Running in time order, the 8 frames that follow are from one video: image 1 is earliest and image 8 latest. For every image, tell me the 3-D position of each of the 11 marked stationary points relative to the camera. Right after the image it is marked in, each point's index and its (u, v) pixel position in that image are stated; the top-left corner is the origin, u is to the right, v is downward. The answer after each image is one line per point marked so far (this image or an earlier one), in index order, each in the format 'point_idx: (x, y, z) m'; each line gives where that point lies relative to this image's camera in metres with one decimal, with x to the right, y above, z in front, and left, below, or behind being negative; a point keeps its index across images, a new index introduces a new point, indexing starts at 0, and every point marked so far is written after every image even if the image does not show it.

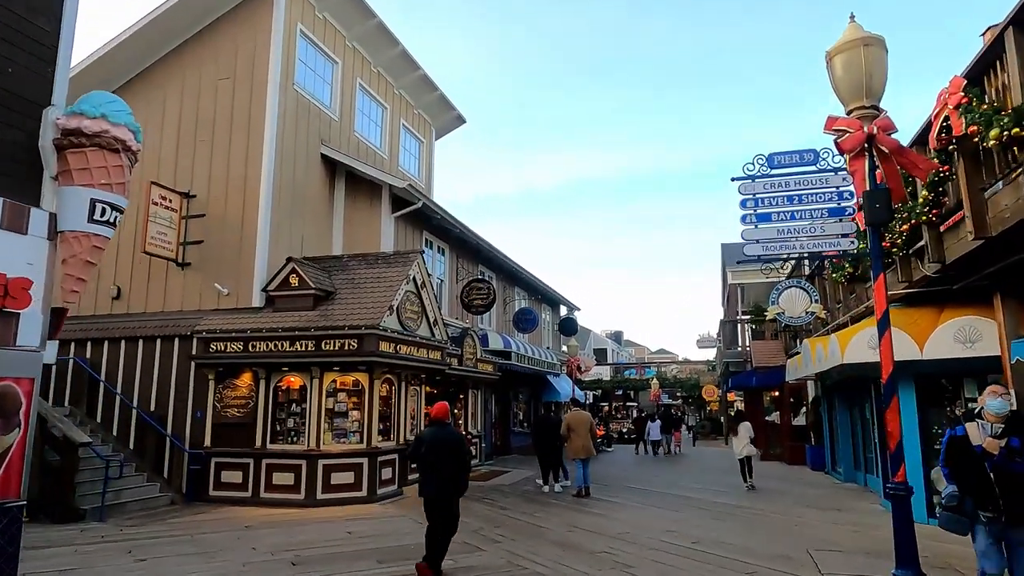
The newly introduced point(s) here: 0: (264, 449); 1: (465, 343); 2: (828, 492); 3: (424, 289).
0: (-3.9, -2.5, +10.5) m
1: (-1.0, -1.2, +14.8) m
2: (+5.5, -3.6, +11.6) m
3: (-1.6, 0.0, +11.9) m
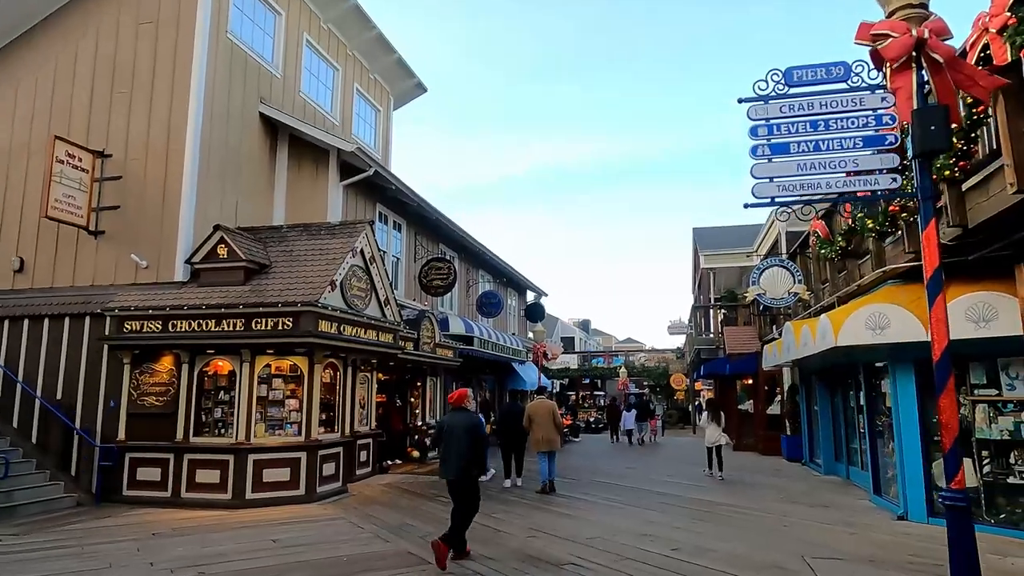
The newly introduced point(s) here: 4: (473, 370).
0: (-4.5, -2.1, +9.2) m
1: (-1.8, -0.8, +13.6) m
2: (+4.9, -3.2, +10.8) m
3: (-2.2, +0.4, +10.7) m
4: (-1.2, -2.3, +19.3) m
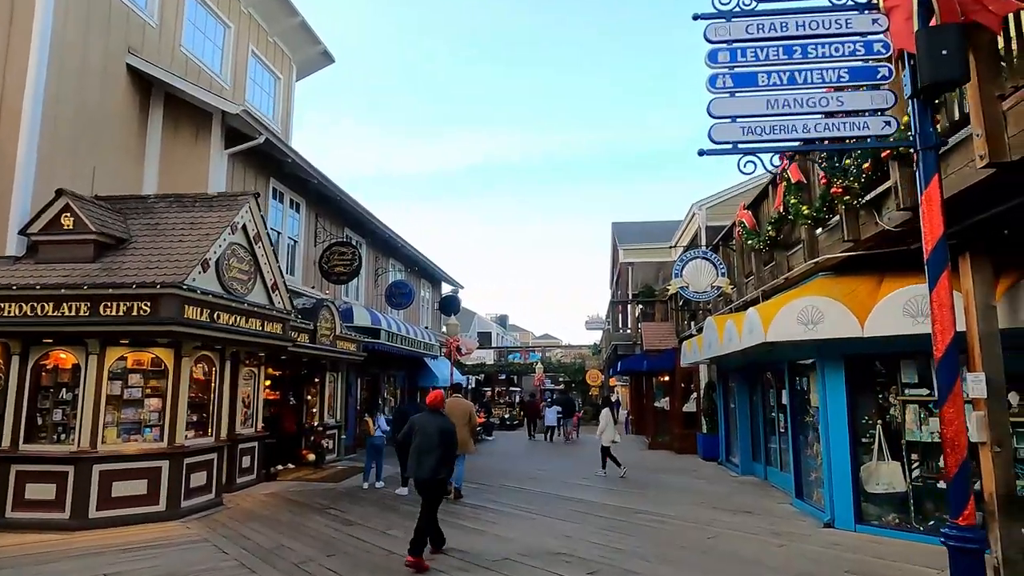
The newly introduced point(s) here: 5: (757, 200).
0: (-5.7, -1.9, +7.6) m
1: (-3.5, -0.5, +12.3) m
2: (+3.4, -3.1, +10.3) m
3: (-3.6, +0.6, +9.3) m
4: (-3.6, -2.0, +18.0) m
5: (+3.6, +1.3, +9.7) m
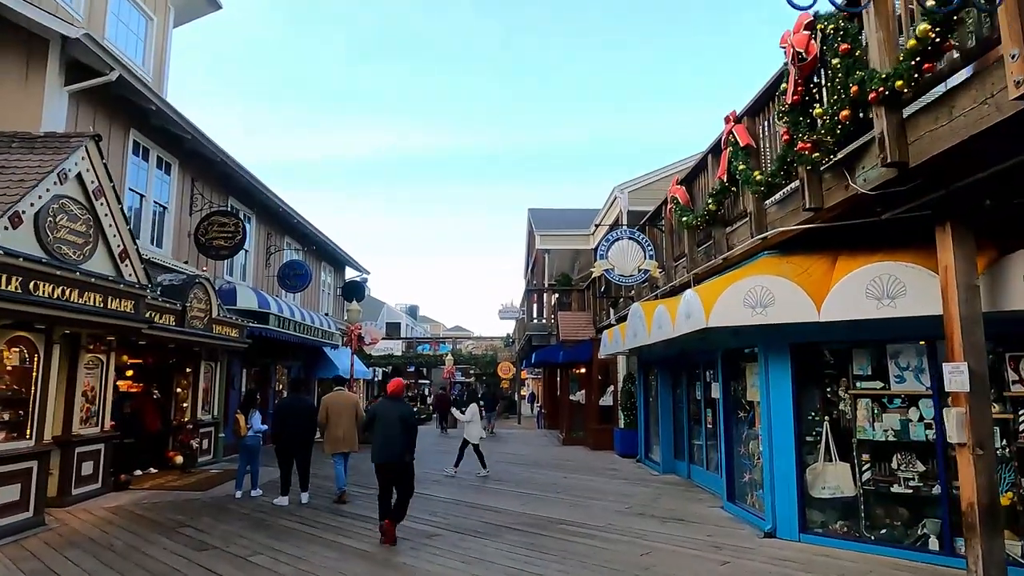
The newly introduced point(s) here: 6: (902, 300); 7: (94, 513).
0: (-6.6, -1.5, +5.6) m
1: (-5.0, -0.1, +10.5) m
2: (+2.0, -2.9, +9.4) m
3: (-4.7, +1.0, +7.5) m
4: (-5.9, -1.6, +16.2) m
5: (+2.4, +1.5, +8.9) m
6: (+3.1, -0.1, +5.4) m
7: (-4.8, -2.6, +7.7) m
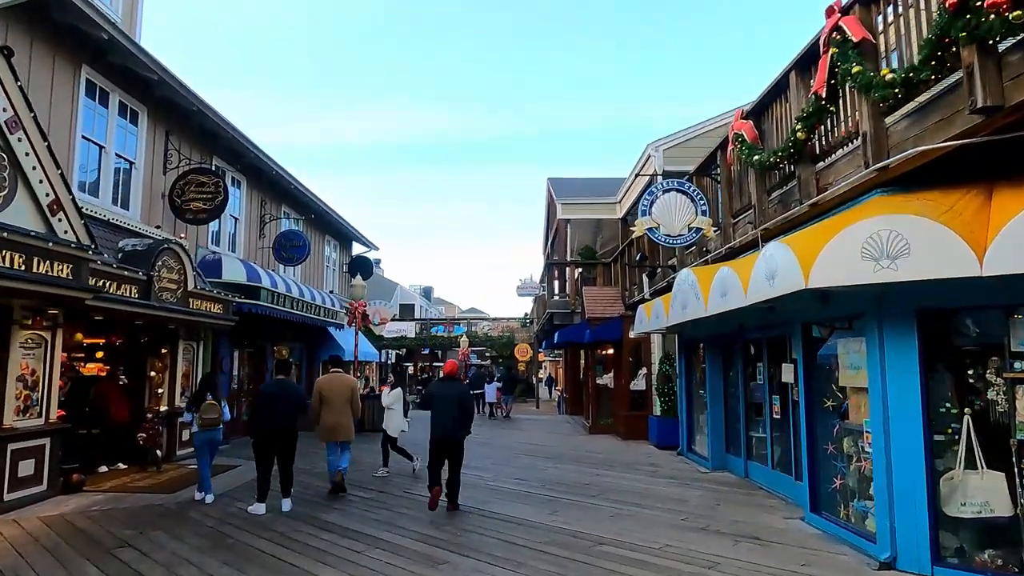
0: (-6.4, -1.1, +4.1) m
1: (-4.7, +0.3, +8.9) m
2: (+2.3, -2.4, +7.8) m
3: (-4.4, +1.4, +6.0) m
4: (-5.4, -1.0, +14.7) m
5: (+2.7, +2.0, +7.1) m
6: (+3.3, +0.3, +3.6) m
7: (-4.6, -2.2, +6.2) m
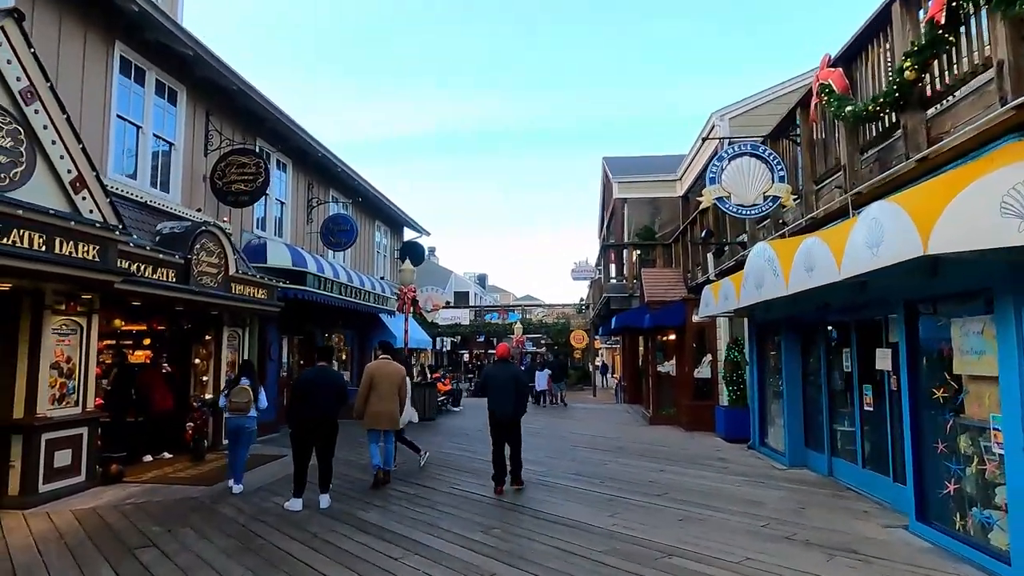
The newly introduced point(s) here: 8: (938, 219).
0: (-6.1, -1.0, +3.9) m
1: (-4.1, +0.5, +8.6) m
2: (+2.9, -2.2, +7.0) m
3: (-4.0, +1.5, +5.6) m
4: (-4.3, -0.7, +14.4) m
5: (+3.1, +2.2, +6.1) m
6: (+3.5, +0.4, +2.7) m
7: (-4.1, -2.1, +5.9) m
8: (+2.5, +0.4, +3.9) m
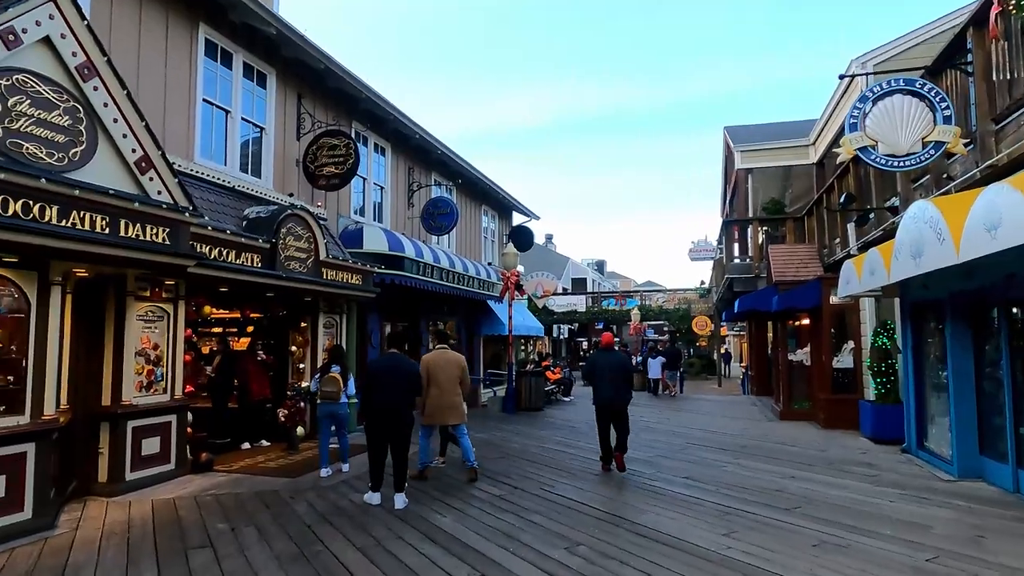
0: (-5.7, -1.0, +4.2) m
1: (-2.9, +0.7, +8.4) m
2: (+3.7, -1.9, +5.5) m
3: (-3.4, +1.7, +5.4) m
4: (-2.0, -0.4, +14.1) m
5: (+3.7, +2.4, +4.6) m
6: (+3.5, +0.6, +1.1) m
7: (-3.3, -1.9, +5.7) m
8: (+2.7, +0.6, +2.6) m
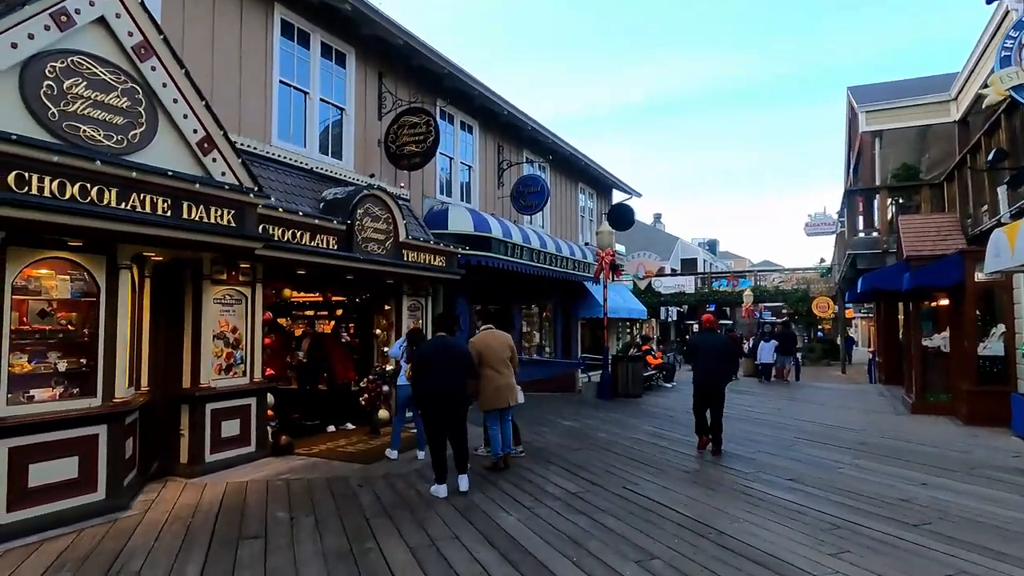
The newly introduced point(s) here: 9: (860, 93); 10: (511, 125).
0: (-5.3, -0.9, +4.6) m
1: (-1.8, +0.9, +8.2) m
2: (+4.2, -1.7, +4.4) m
3: (-2.8, +1.8, +5.3) m
4: (0.0, 0.0, +13.8) m
5: (+4.0, +2.6, +3.4) m
6: (+3.3, +0.7, 0.0) m
7: (-2.7, -1.8, +5.7) m
8: (+2.7, +0.7, +1.6) m
9: (+9.4, +5.3, +18.1) m
10: (0.0, +3.4, +13.7) m
